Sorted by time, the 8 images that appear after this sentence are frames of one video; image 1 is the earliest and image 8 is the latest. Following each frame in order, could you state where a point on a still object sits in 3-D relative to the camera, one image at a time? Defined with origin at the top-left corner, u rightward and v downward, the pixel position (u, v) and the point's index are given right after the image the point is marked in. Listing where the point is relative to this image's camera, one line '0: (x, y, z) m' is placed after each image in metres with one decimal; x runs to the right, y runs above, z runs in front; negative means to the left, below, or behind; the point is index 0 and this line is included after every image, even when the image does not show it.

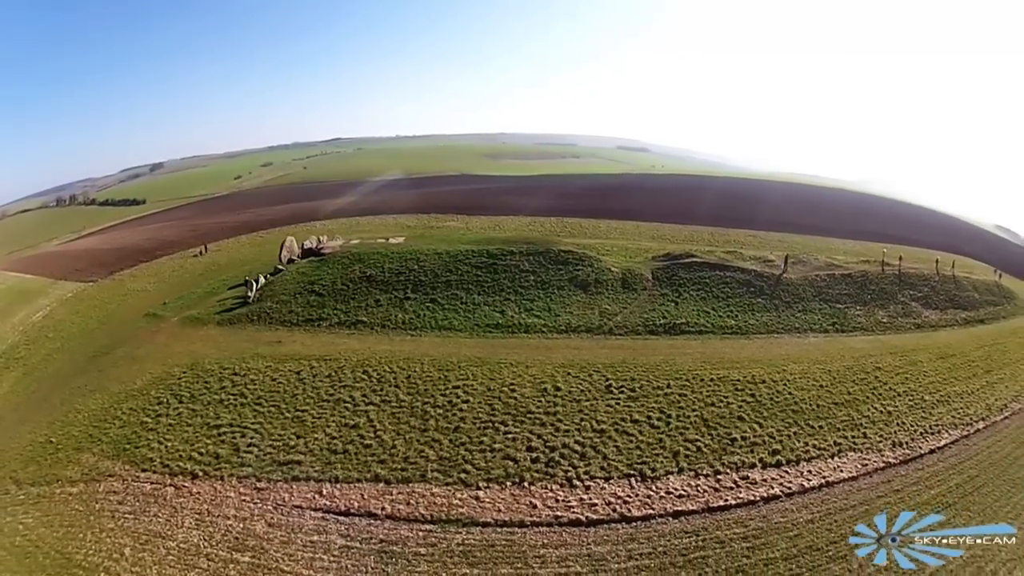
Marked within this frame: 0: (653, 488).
0: (+4.1, -5.0, +17.6) m
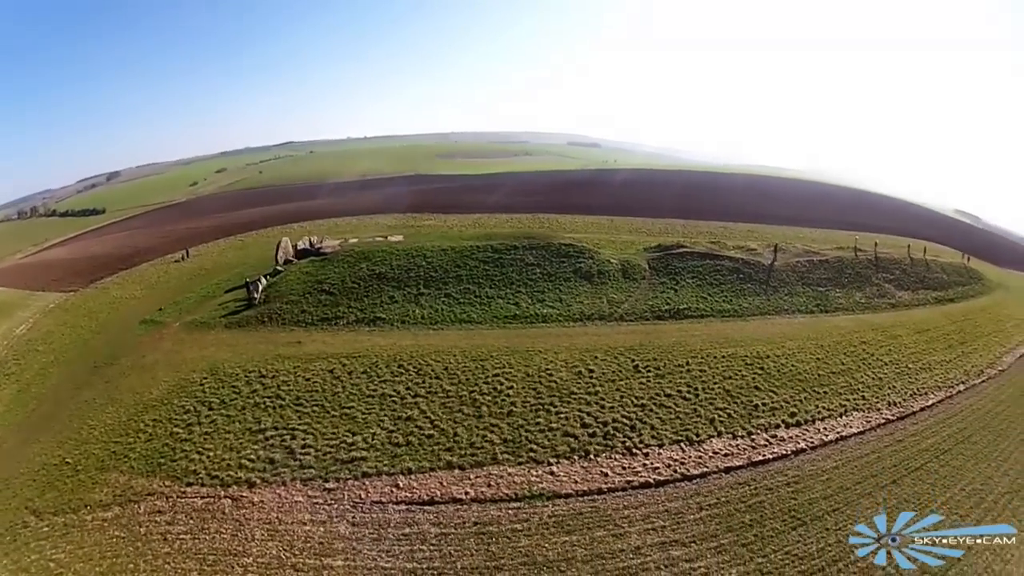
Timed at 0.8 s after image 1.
0: (+6.0, -4.7, +20.4) m
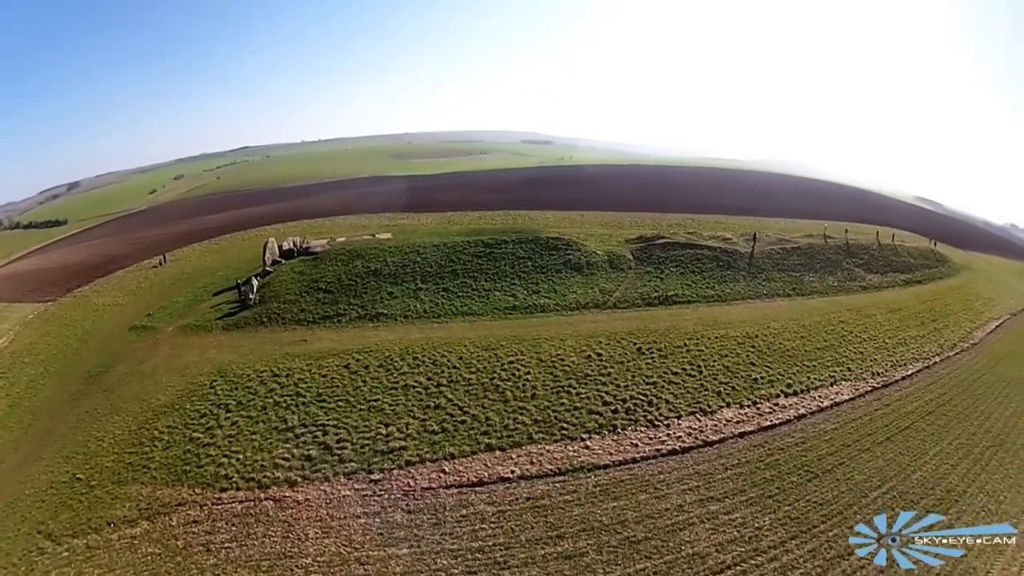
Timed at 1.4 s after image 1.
0: (+7.0, -4.2, +22.6) m
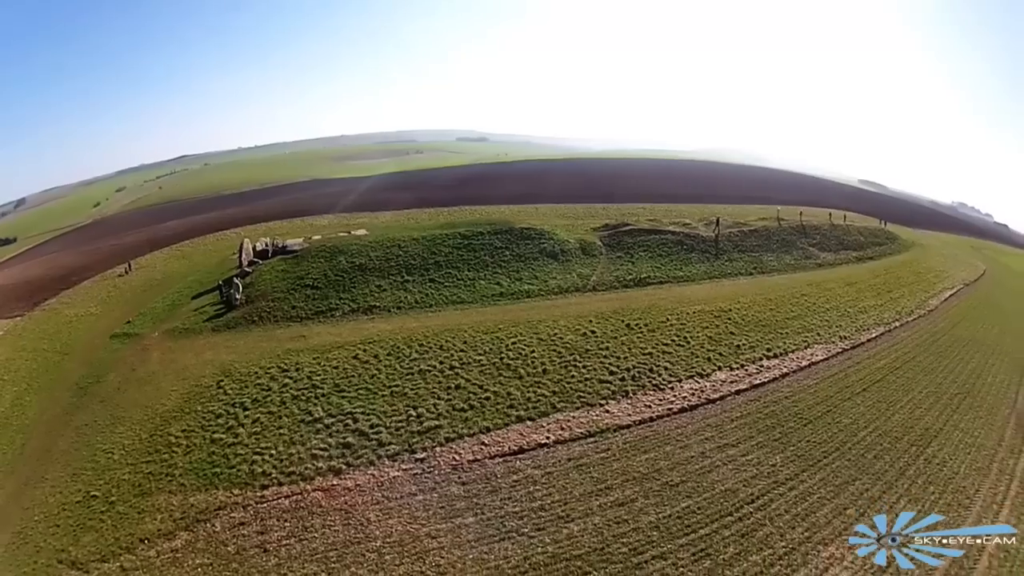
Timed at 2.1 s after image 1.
0: (+7.5, -3.3, +25.5) m
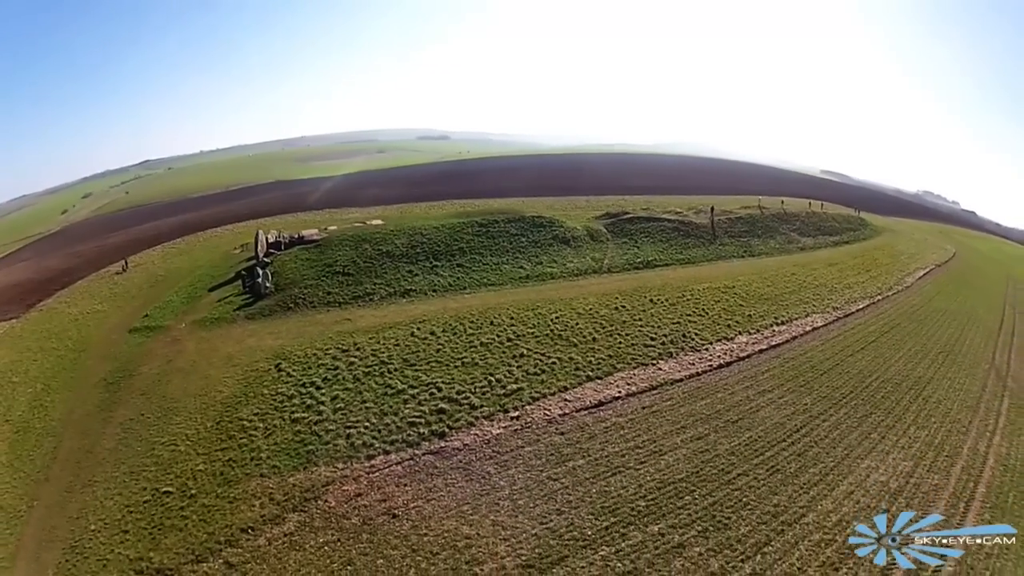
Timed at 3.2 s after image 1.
0: (+9.4, -2.2, +28.8) m
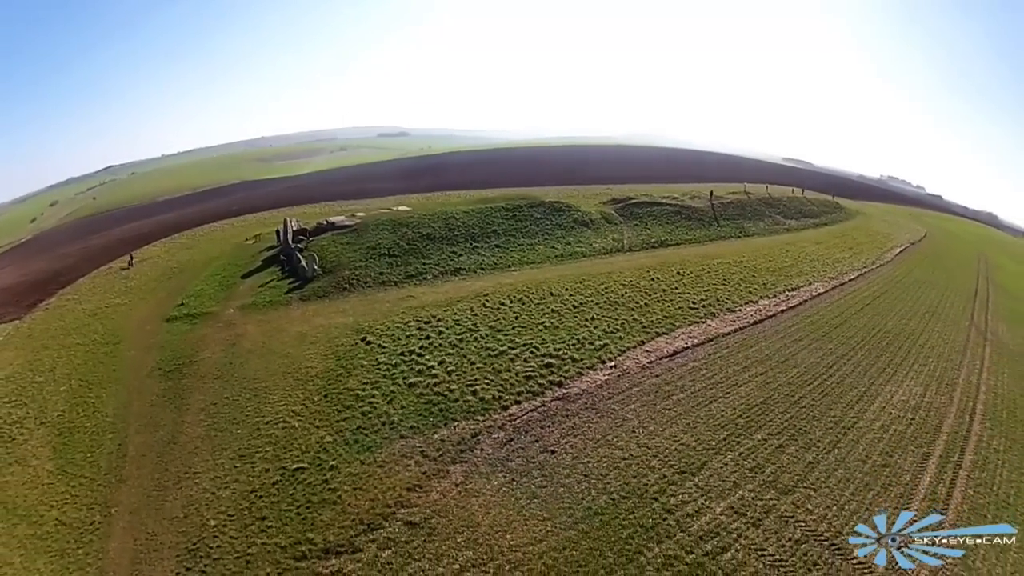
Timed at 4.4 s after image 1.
0: (+11.6, -0.7, +32.0) m
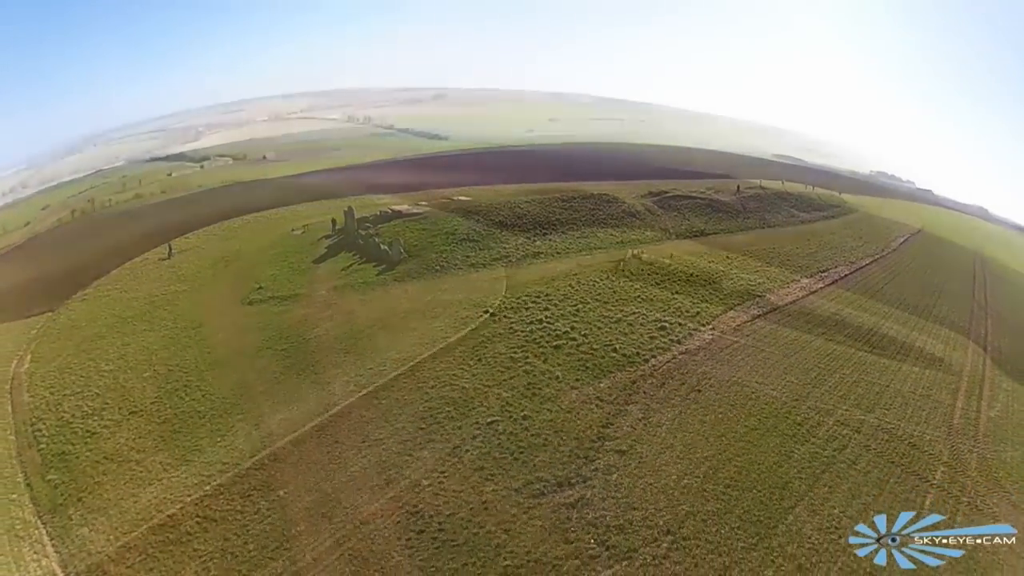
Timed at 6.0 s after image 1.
0: (+14.9, +0.2, +33.9) m
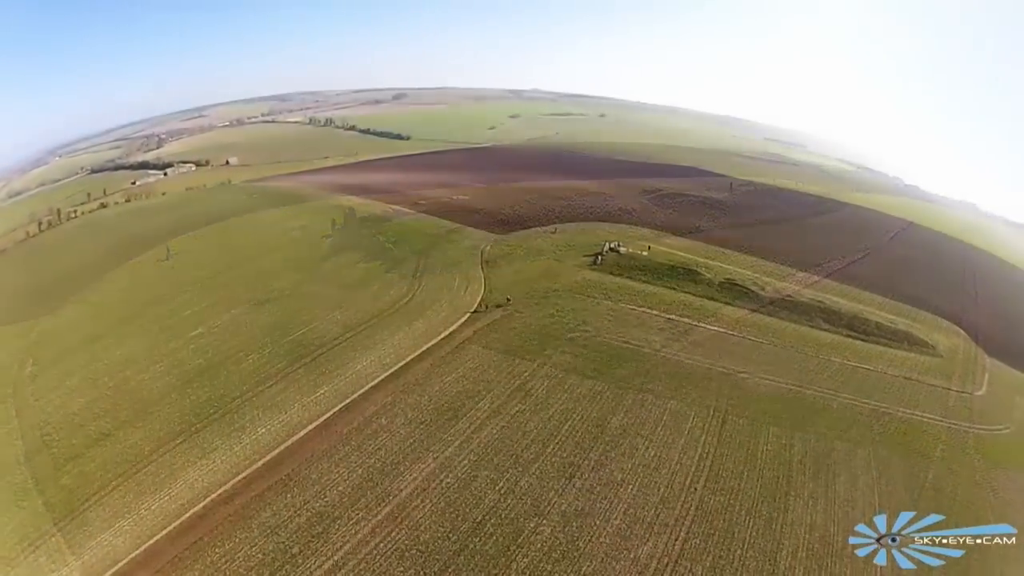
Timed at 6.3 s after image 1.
0: (+14.8, +0.6, +34.2) m
